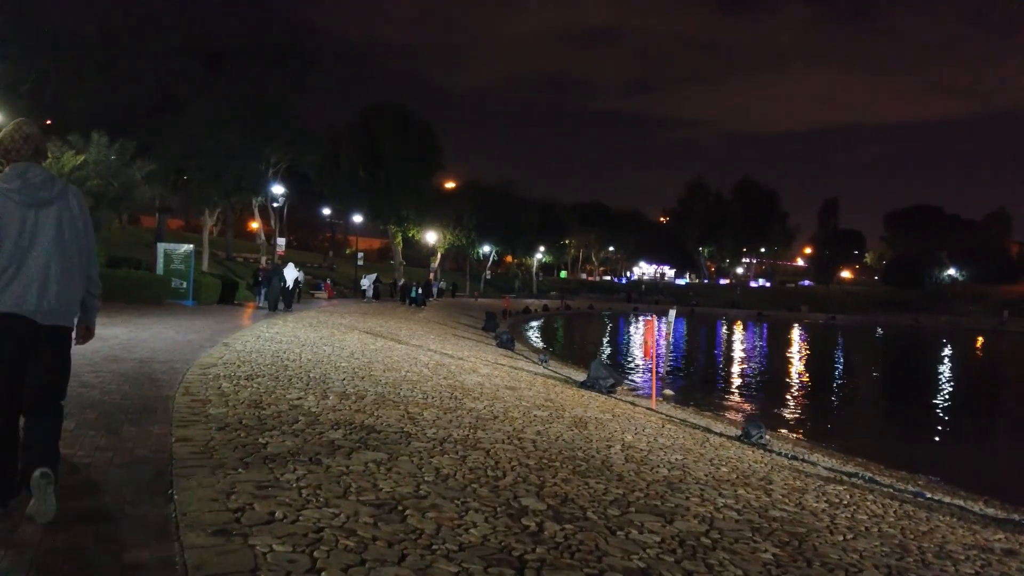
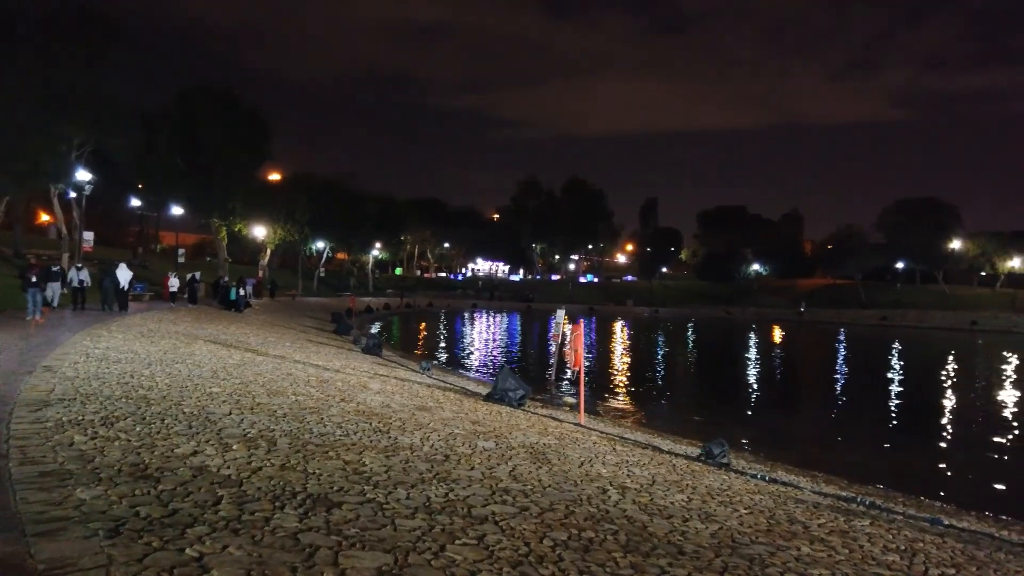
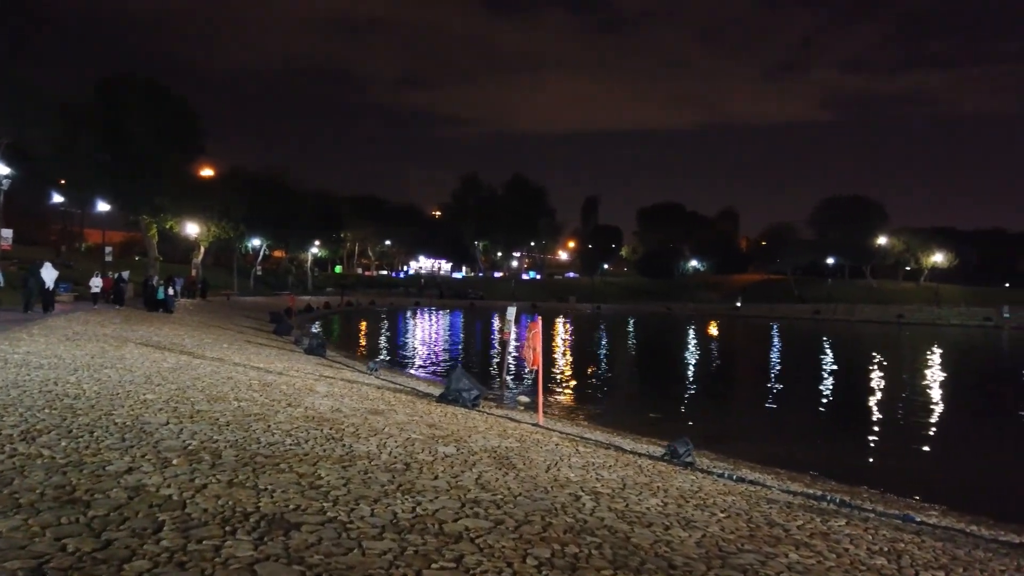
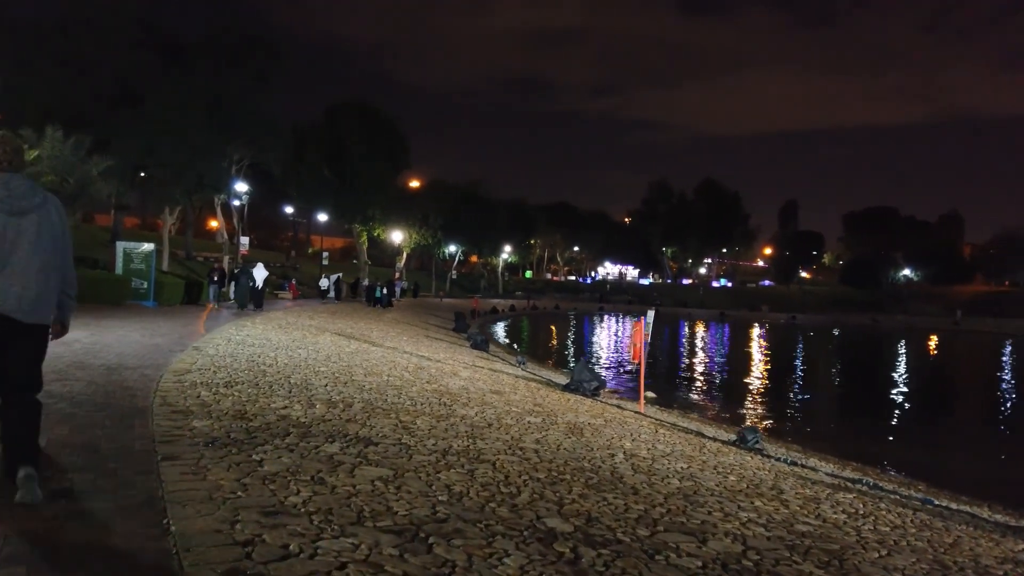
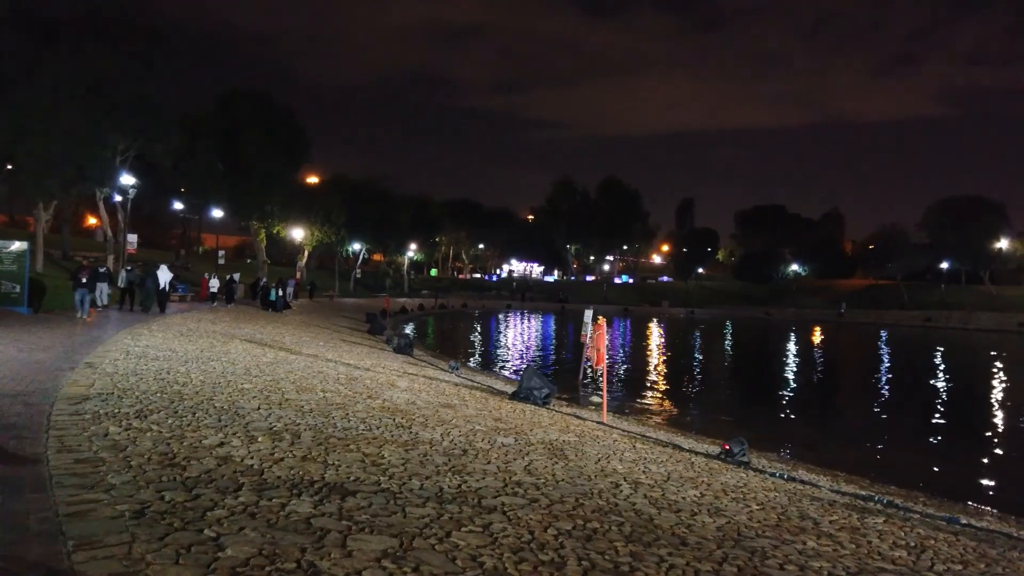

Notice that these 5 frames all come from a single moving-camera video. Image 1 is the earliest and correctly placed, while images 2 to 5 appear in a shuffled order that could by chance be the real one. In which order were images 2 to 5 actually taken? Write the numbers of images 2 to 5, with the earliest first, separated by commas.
4, 5, 2, 3
